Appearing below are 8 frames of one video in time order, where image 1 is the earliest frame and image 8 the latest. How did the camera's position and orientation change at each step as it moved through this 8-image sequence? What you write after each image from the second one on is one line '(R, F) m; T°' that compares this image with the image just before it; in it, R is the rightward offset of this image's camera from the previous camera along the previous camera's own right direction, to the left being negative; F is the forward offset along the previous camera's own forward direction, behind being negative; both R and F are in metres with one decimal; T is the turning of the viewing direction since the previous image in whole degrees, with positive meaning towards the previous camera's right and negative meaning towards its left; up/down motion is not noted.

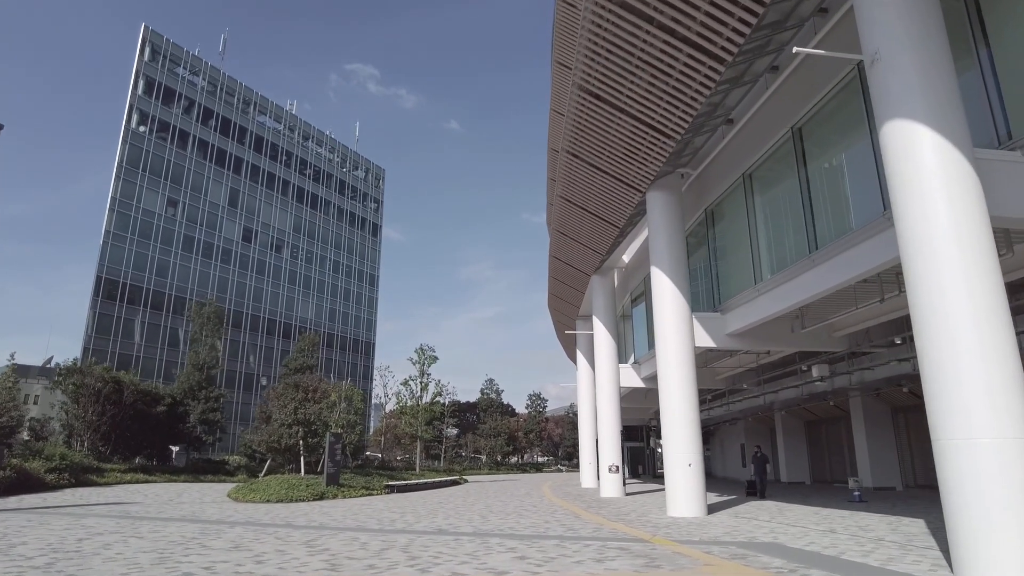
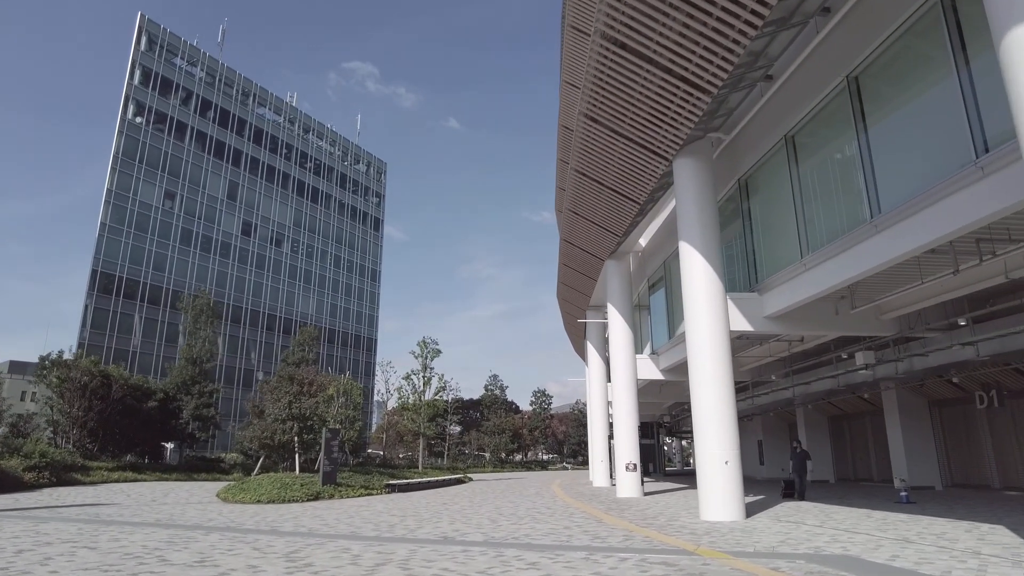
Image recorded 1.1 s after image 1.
(-0.2, +1.3) m; 0°
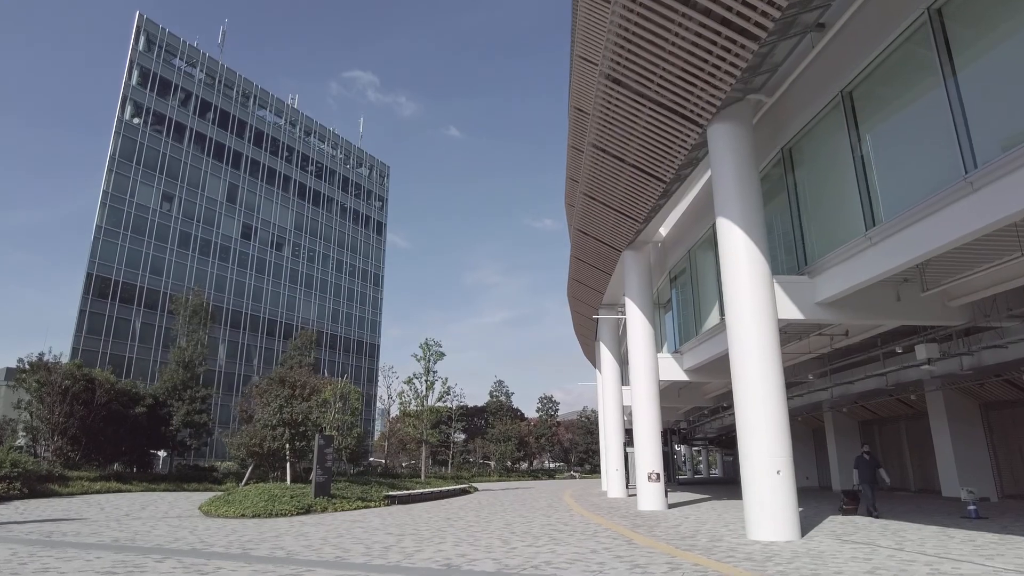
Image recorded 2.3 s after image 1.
(-0.1, +1.5) m; 0°
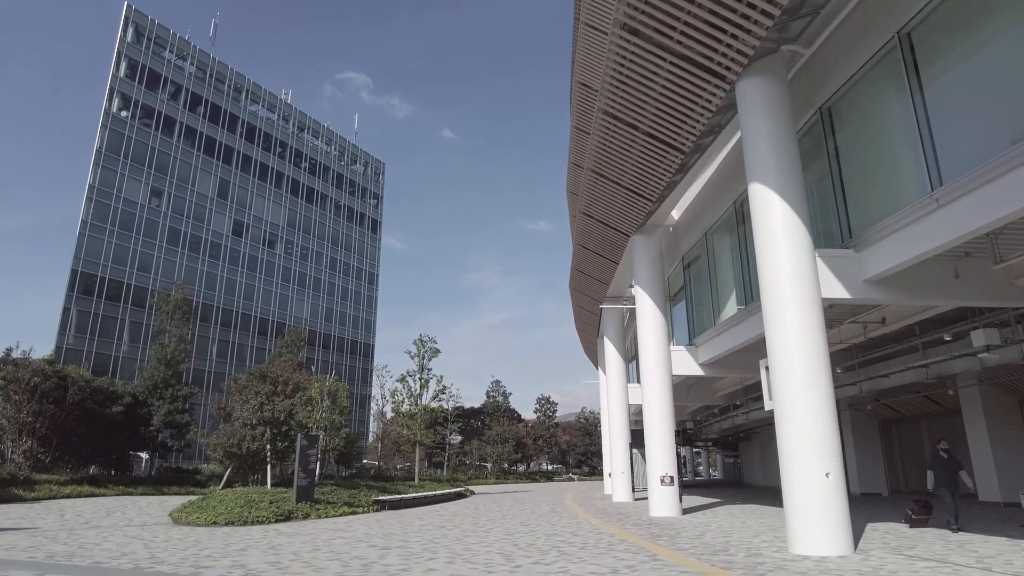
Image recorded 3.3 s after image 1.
(-0.1, +1.3) m; 0°
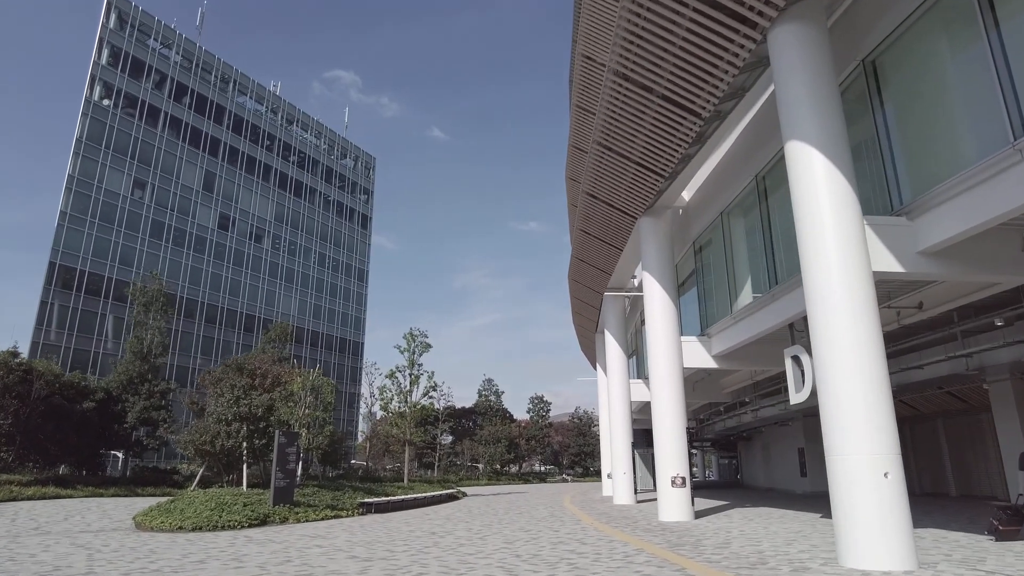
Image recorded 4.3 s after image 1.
(-0.1, +1.2) m; +1°
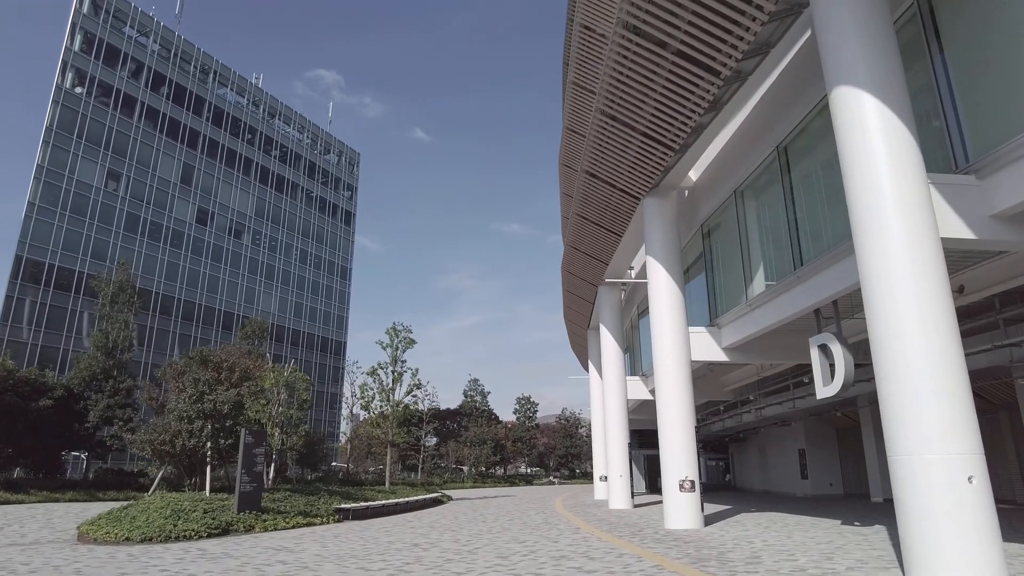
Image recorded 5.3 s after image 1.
(-0.1, +1.2) m; +1°
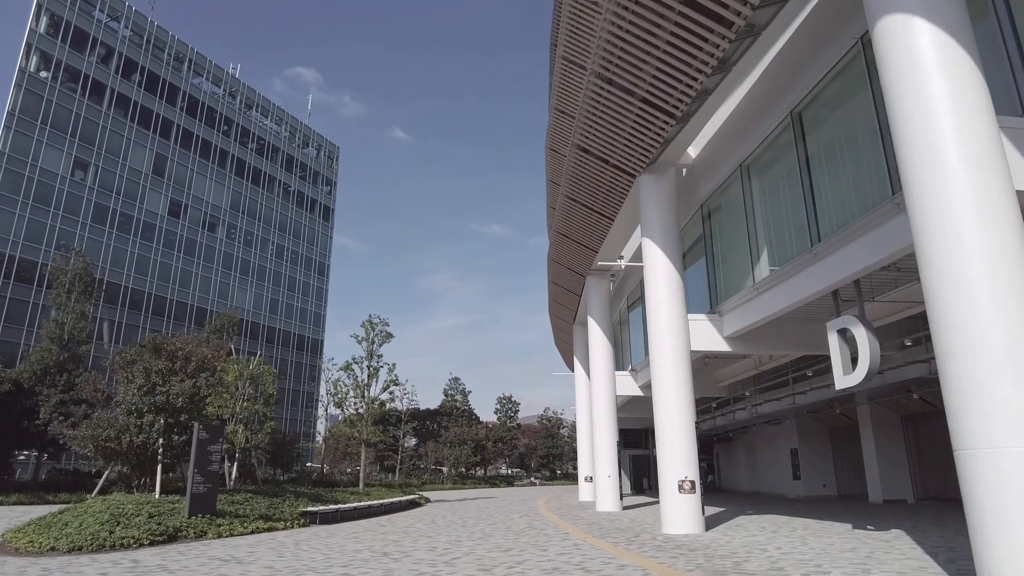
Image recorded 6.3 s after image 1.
(-0.1, +1.1) m; +2°
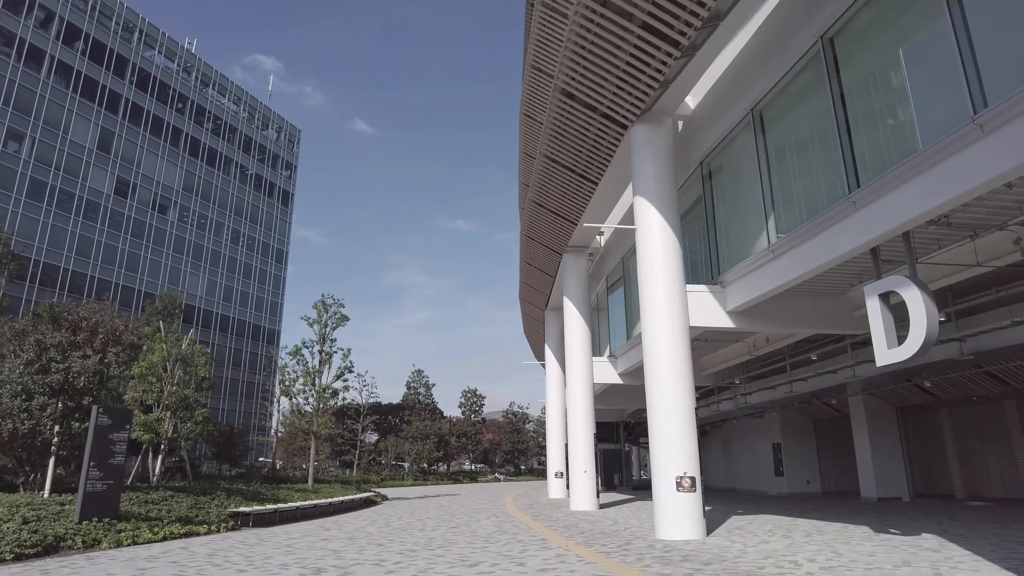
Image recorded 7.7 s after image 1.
(-0.1, +1.7) m; +3°
